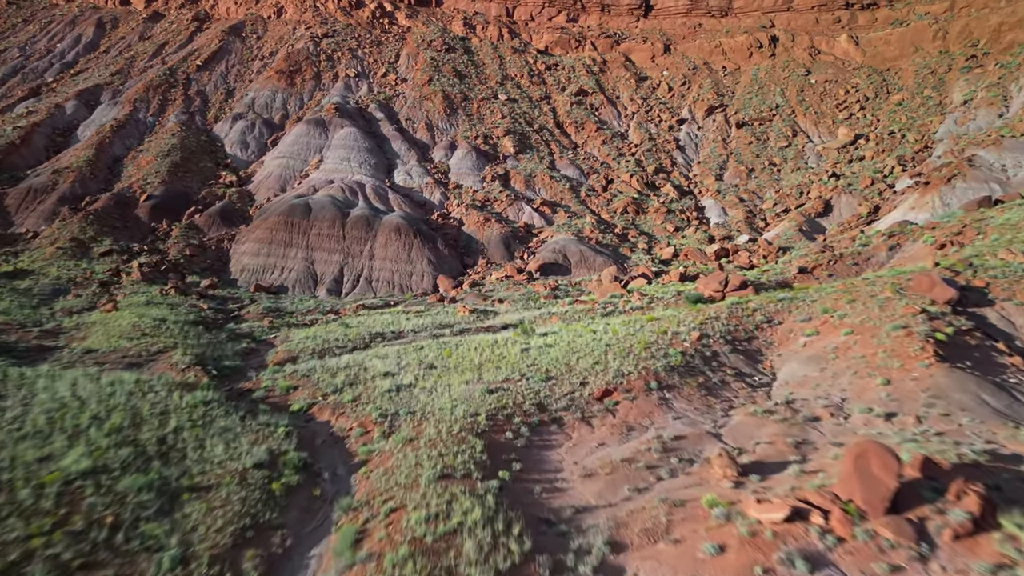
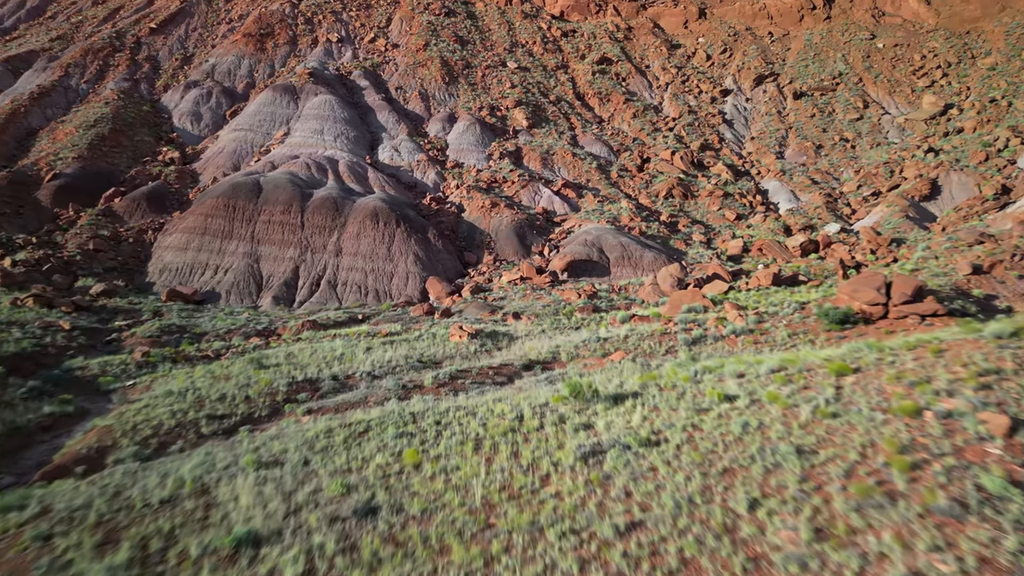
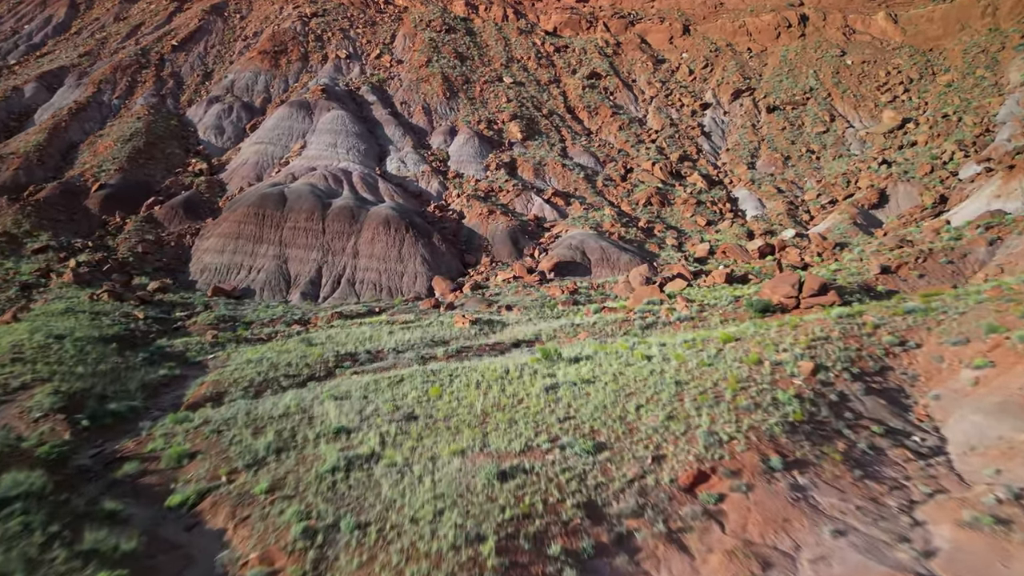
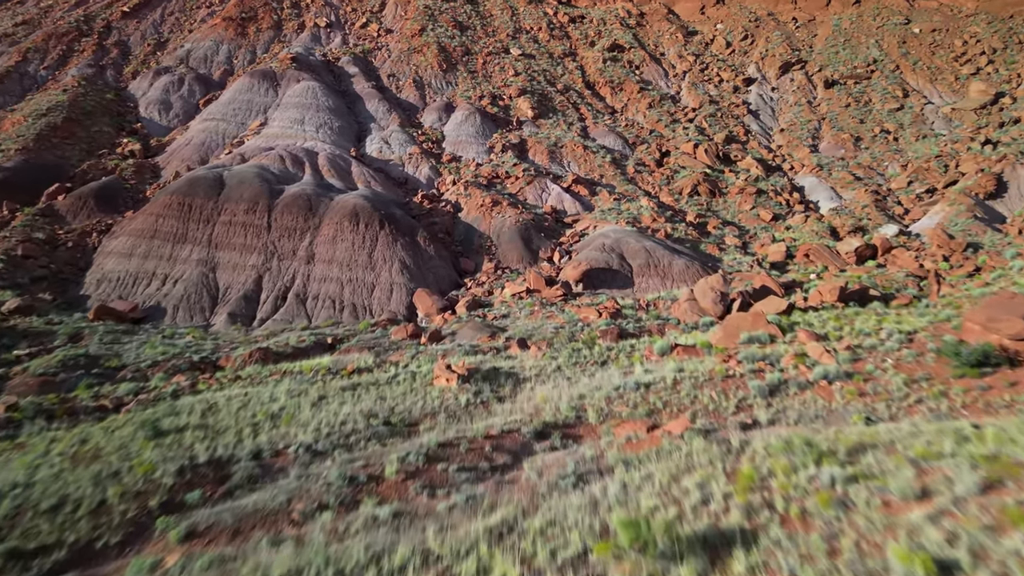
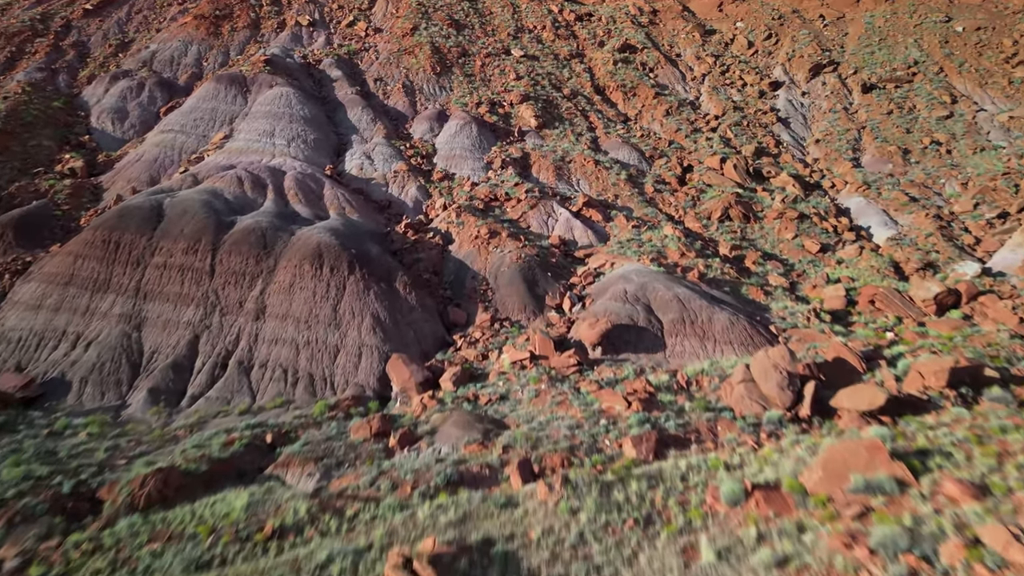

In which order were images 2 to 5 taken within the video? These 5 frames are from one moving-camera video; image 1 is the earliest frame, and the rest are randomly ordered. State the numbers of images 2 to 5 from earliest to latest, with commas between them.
3, 2, 4, 5
